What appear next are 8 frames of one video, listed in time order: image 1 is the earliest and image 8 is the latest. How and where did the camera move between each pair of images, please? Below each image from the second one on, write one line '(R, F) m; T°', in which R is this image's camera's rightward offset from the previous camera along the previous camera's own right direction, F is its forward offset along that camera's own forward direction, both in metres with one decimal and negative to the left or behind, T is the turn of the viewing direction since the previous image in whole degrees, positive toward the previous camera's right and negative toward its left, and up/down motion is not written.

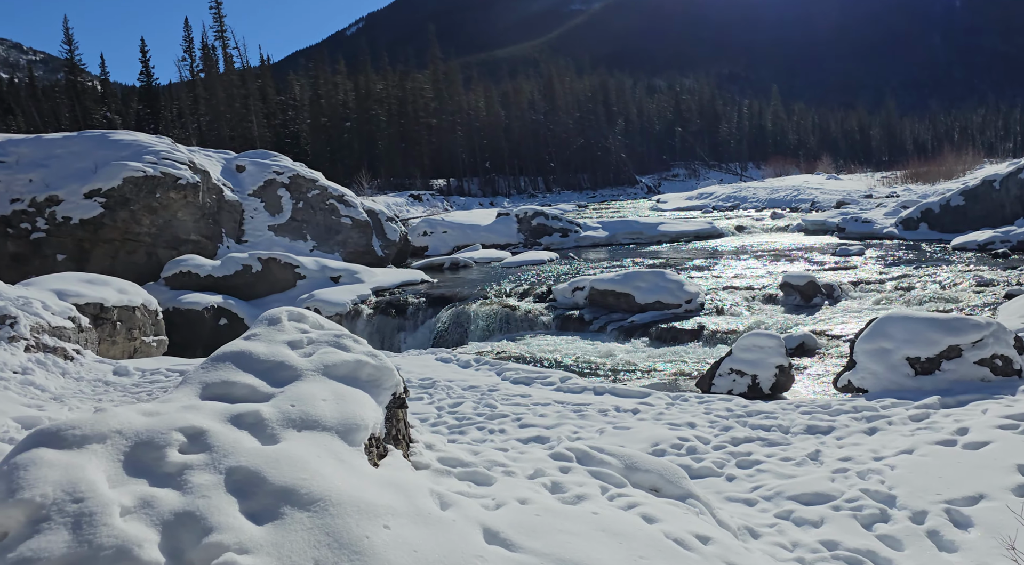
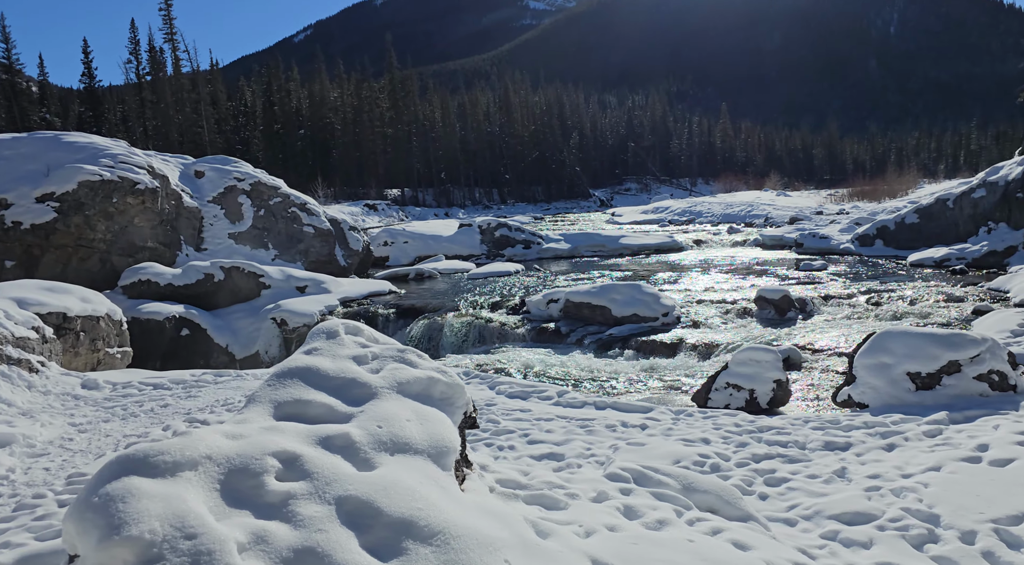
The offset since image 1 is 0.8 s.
(-0.5, +0.2) m; +4°
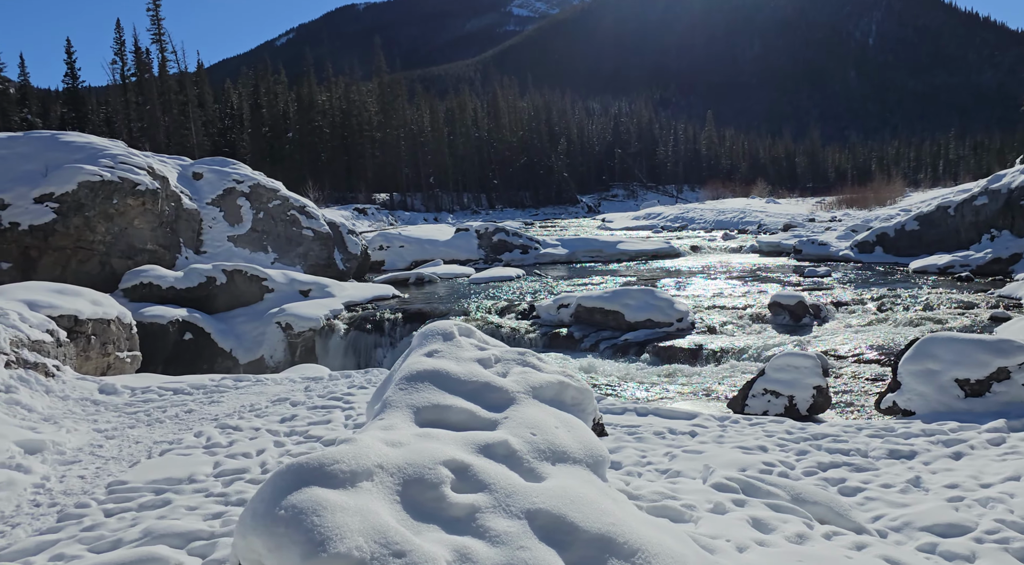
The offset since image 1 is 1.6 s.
(-0.5, +0.2) m; +1°
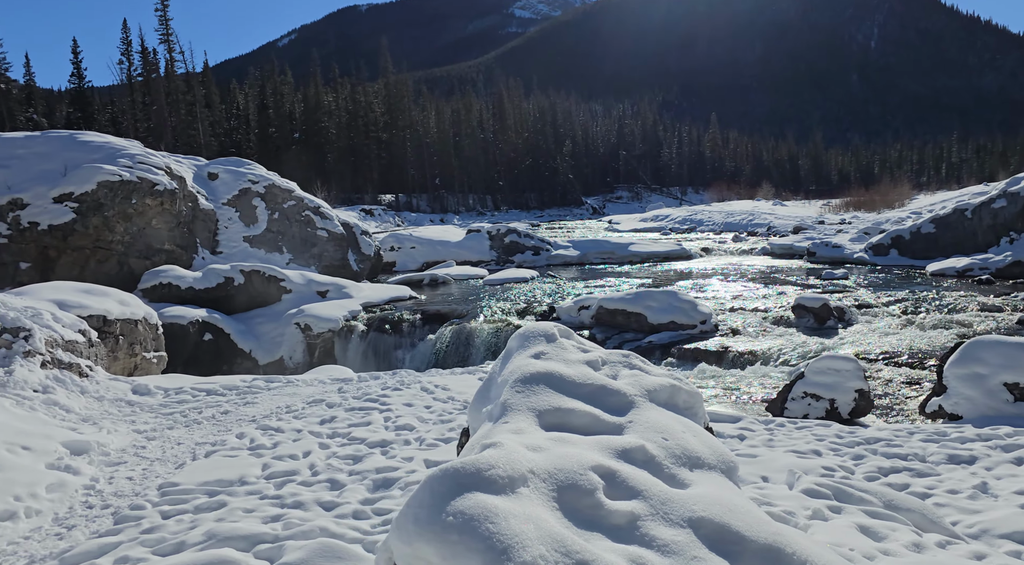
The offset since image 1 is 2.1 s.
(-0.4, +0.1) m; 0°
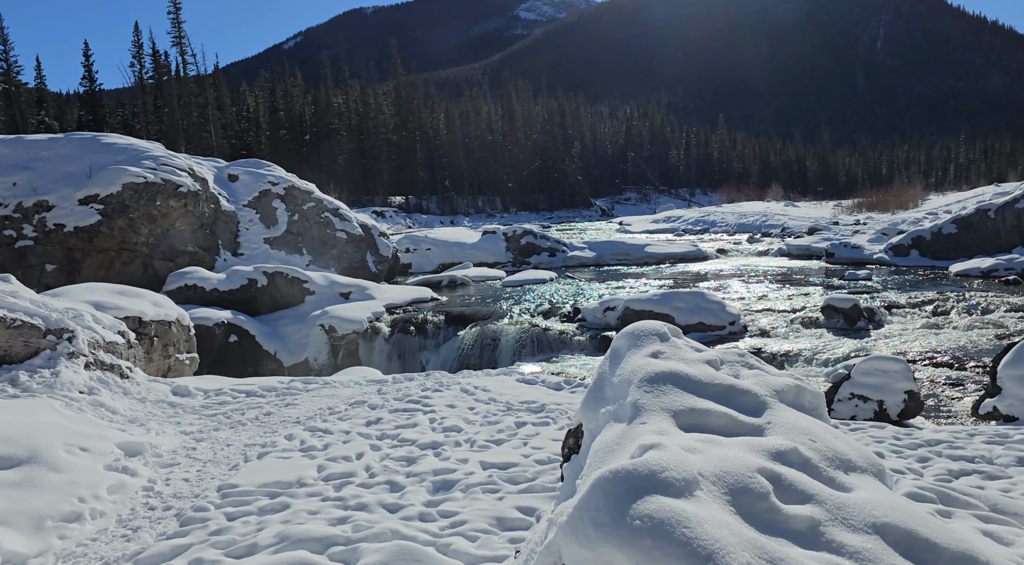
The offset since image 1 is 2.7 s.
(-0.4, 0.0) m; -1°
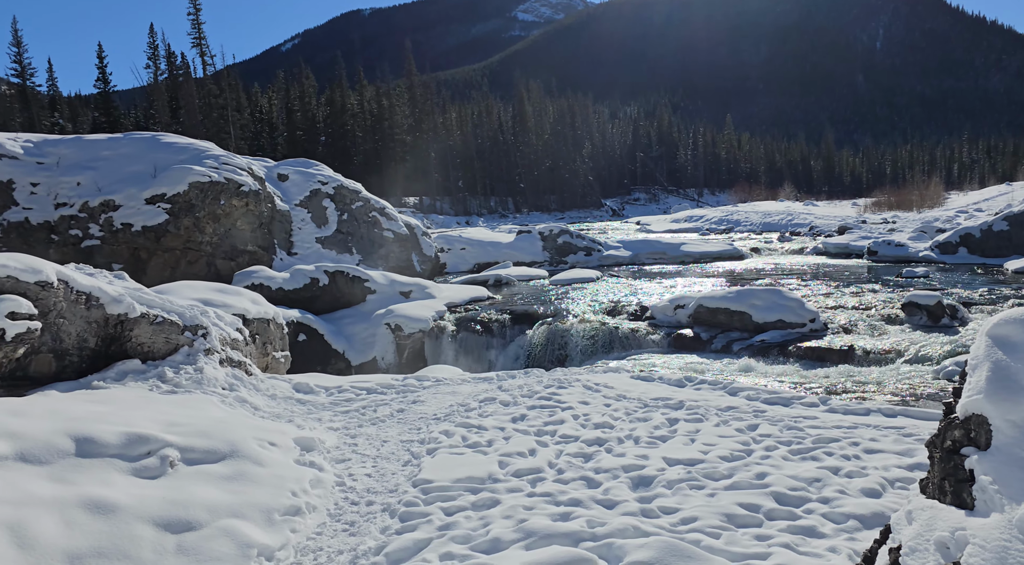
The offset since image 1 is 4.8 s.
(-1.4, +0.1) m; 0°
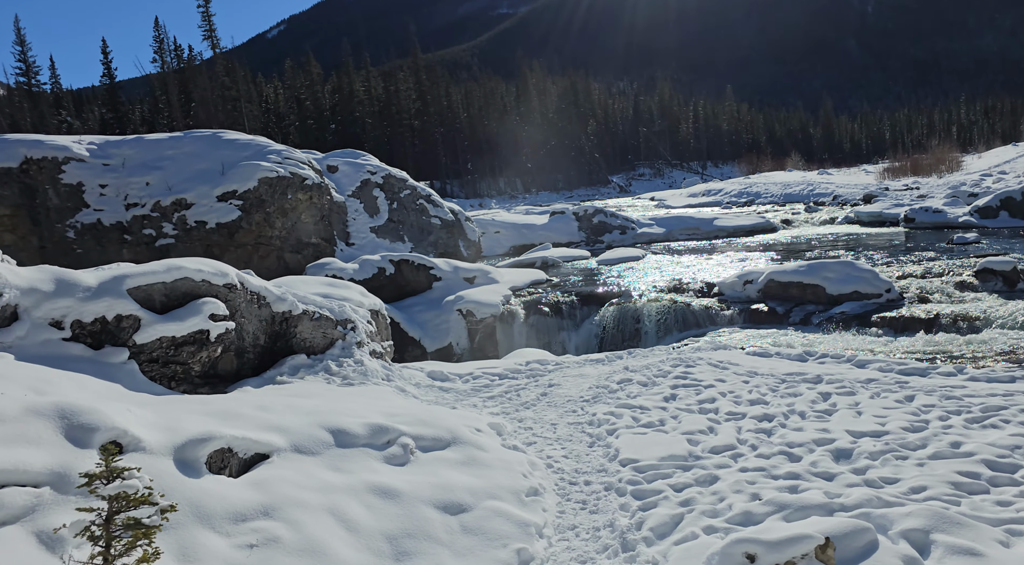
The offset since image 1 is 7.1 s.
(-1.4, -0.2) m; 0°
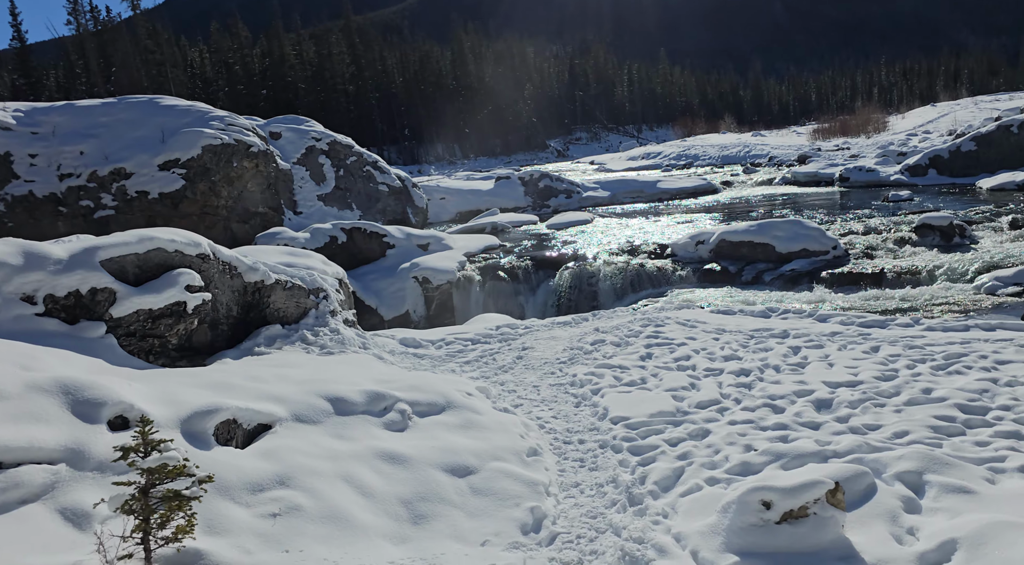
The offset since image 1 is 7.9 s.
(-0.4, 0.0) m; +5°
